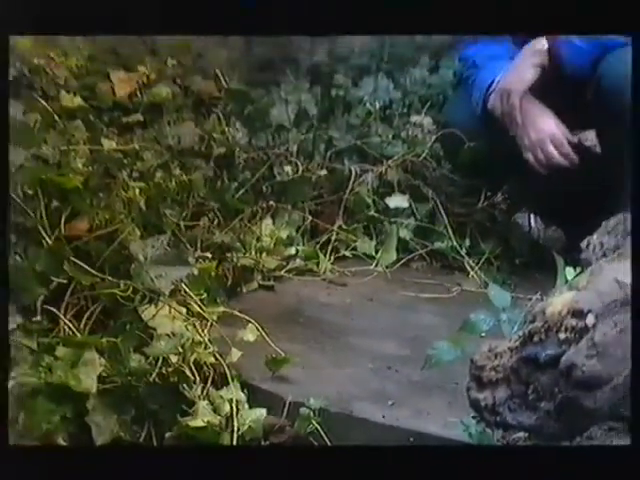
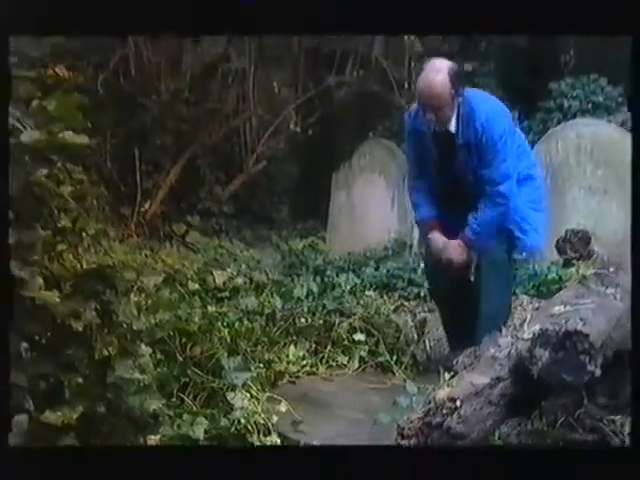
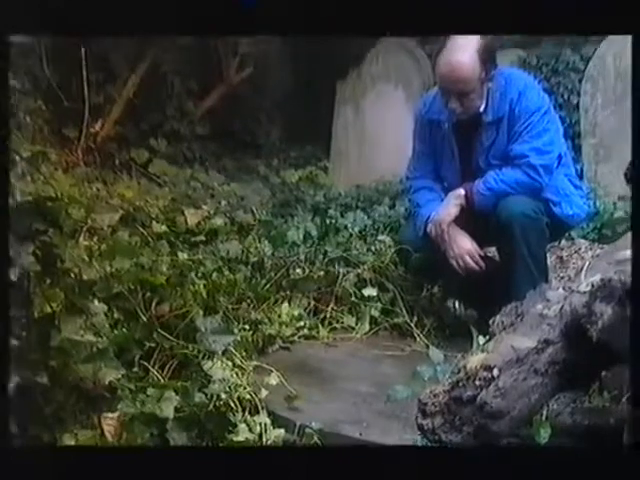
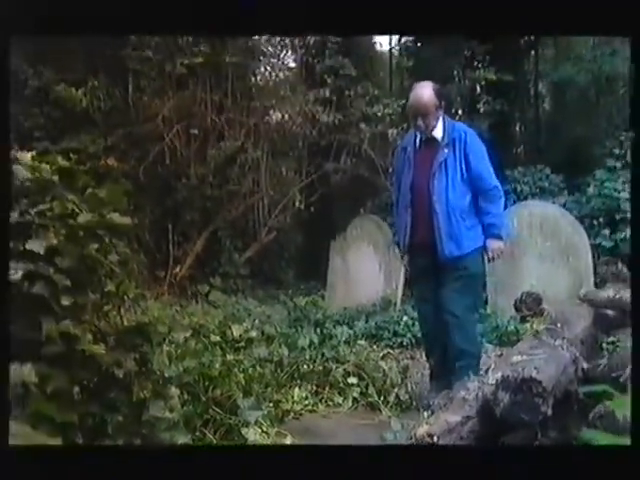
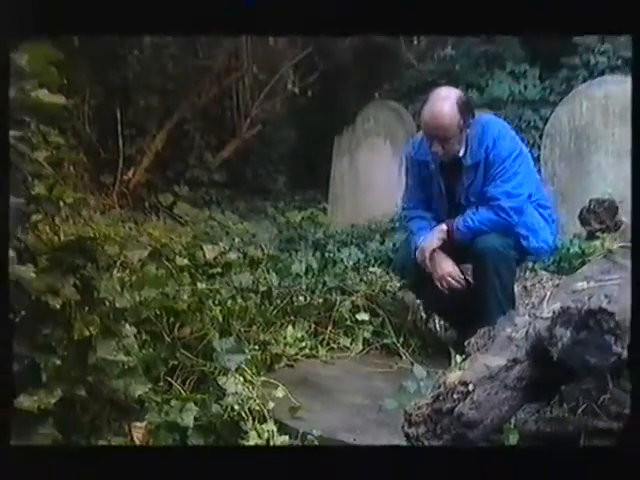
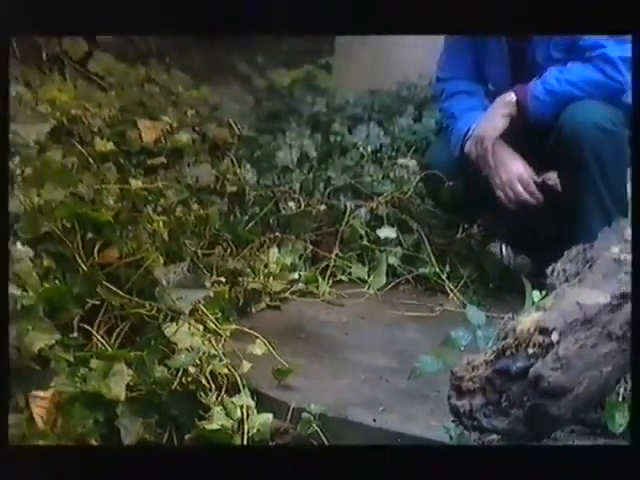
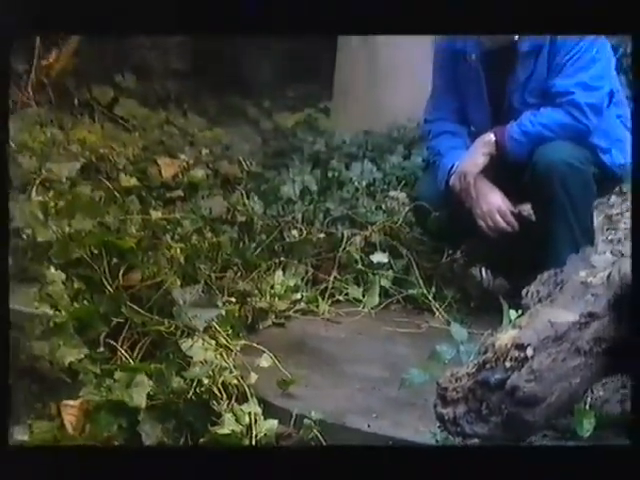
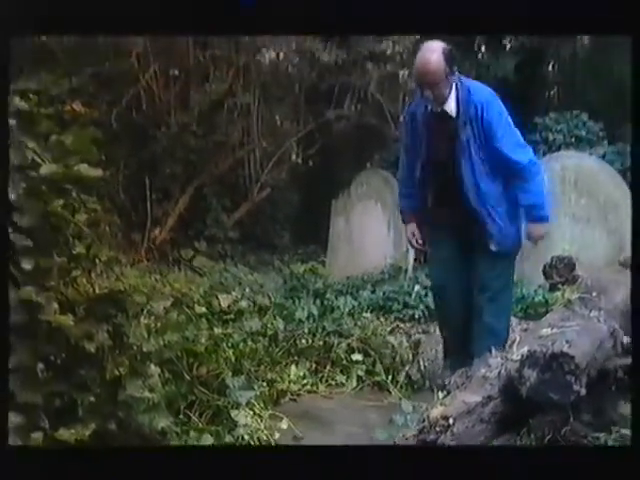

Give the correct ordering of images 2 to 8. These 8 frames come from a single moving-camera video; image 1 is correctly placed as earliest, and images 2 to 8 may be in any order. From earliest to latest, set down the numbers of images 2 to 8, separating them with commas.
6, 7, 3, 5, 2, 8, 4
